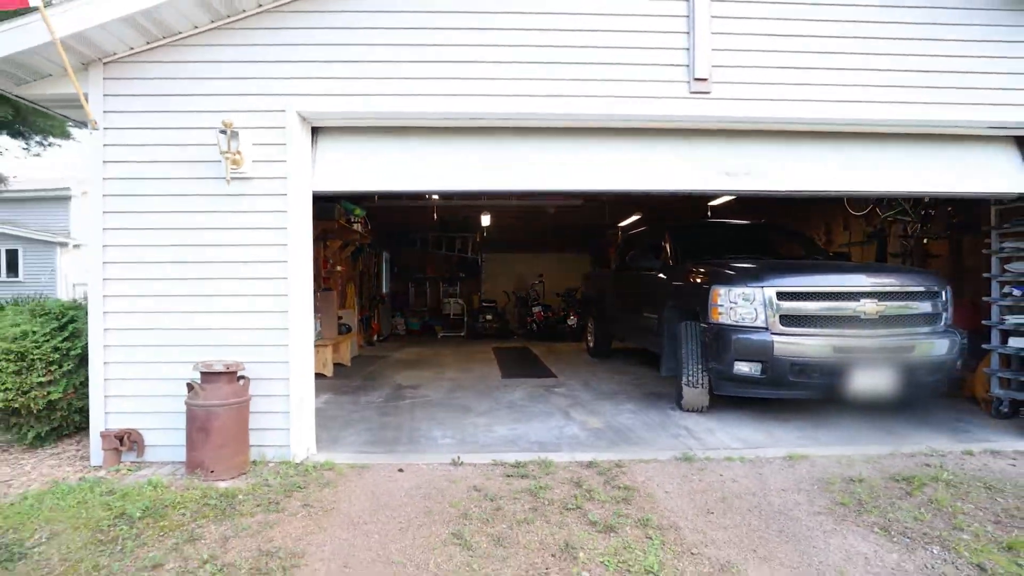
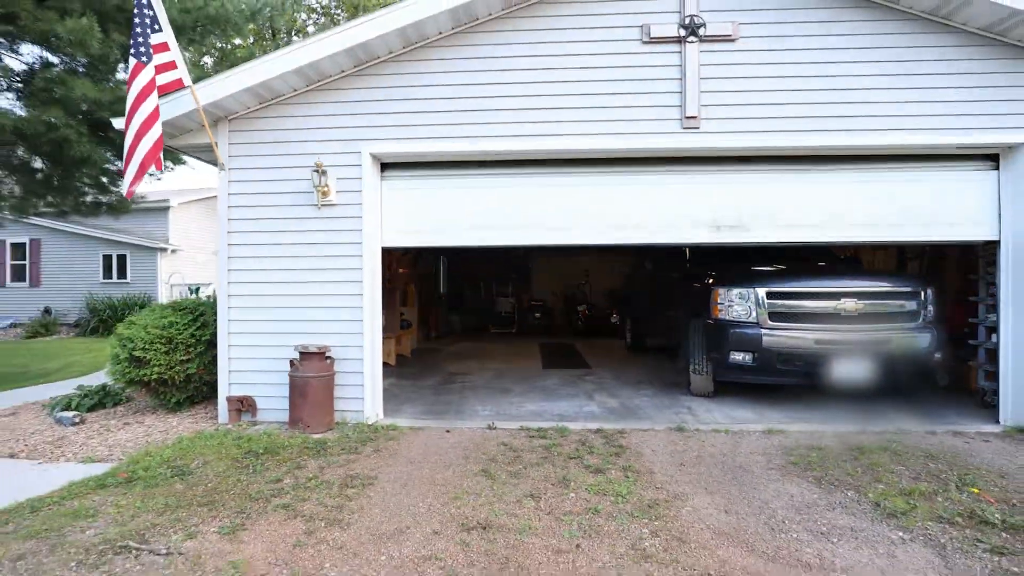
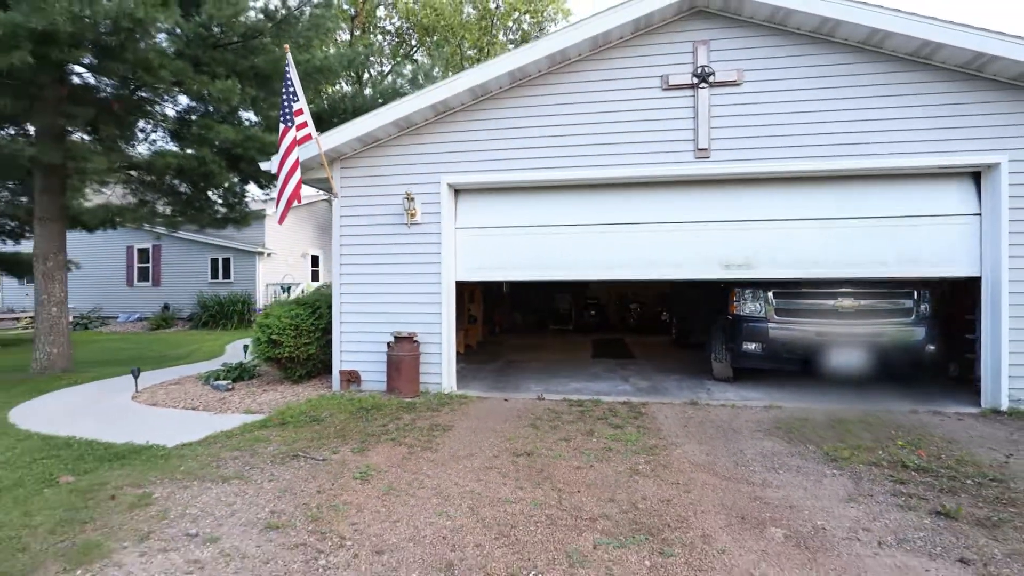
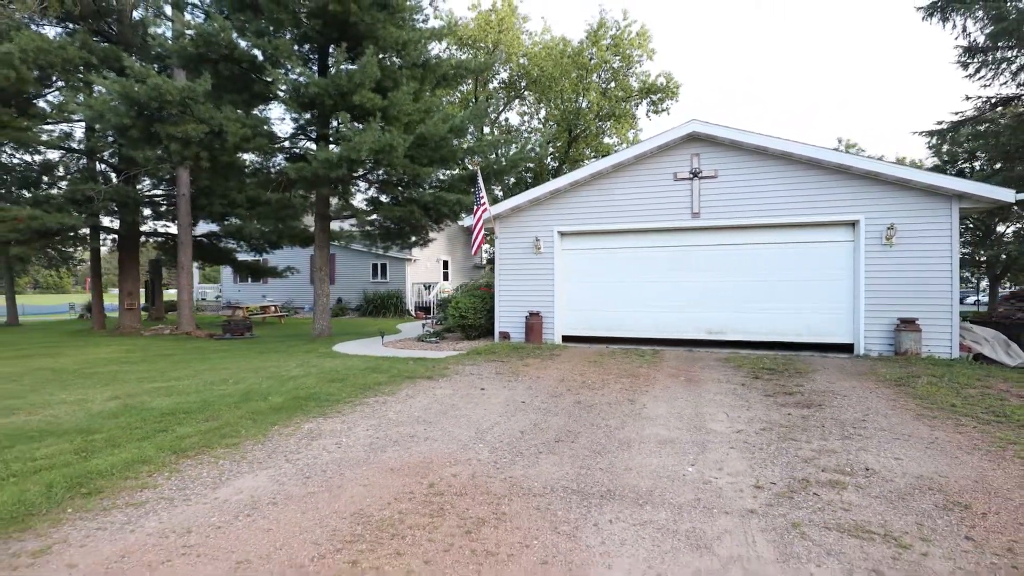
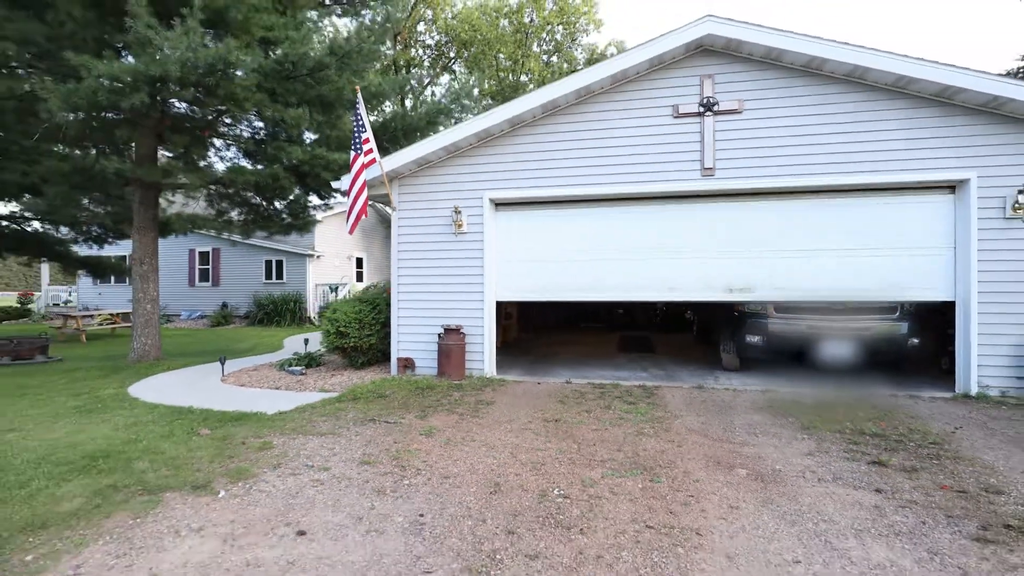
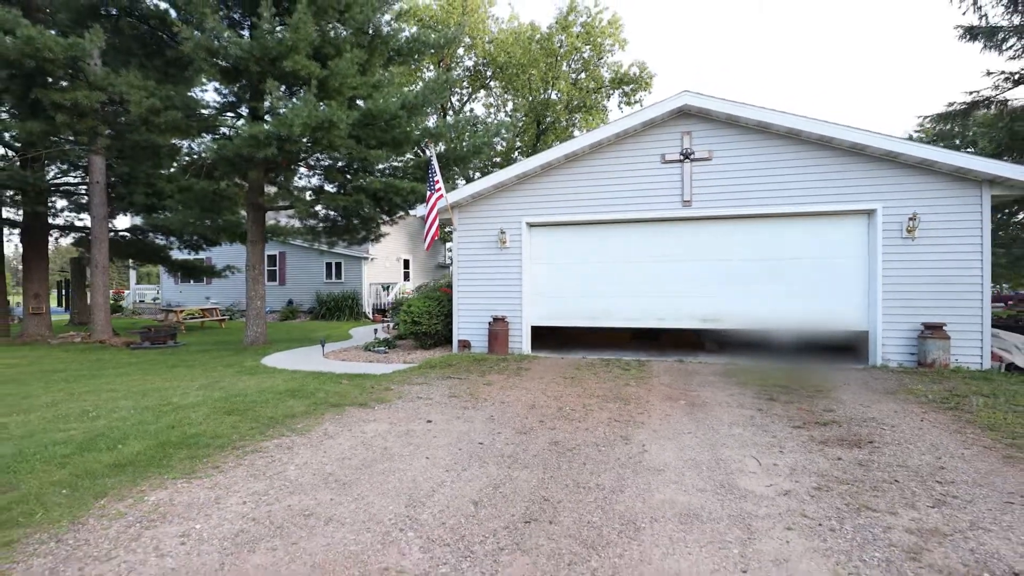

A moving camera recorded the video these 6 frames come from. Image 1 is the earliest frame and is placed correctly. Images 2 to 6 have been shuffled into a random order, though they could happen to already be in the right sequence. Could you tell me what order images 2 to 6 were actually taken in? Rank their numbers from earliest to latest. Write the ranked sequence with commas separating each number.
2, 3, 5, 6, 4
